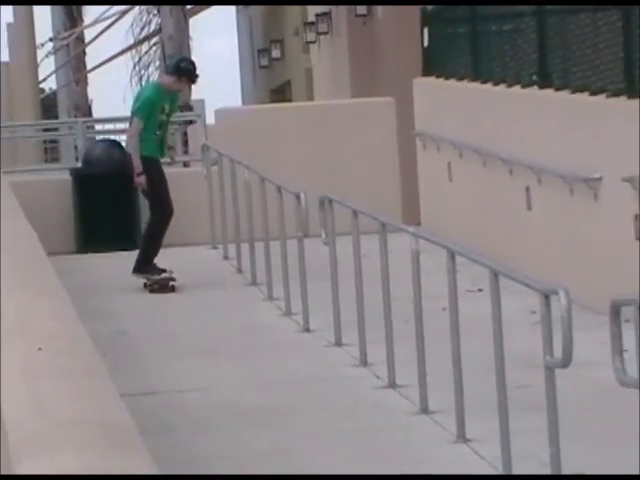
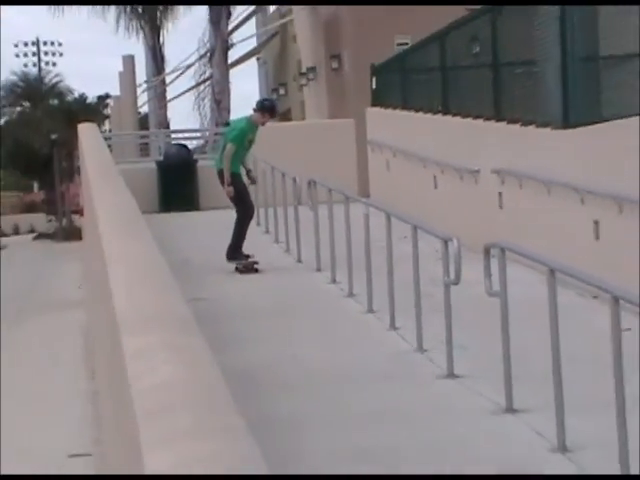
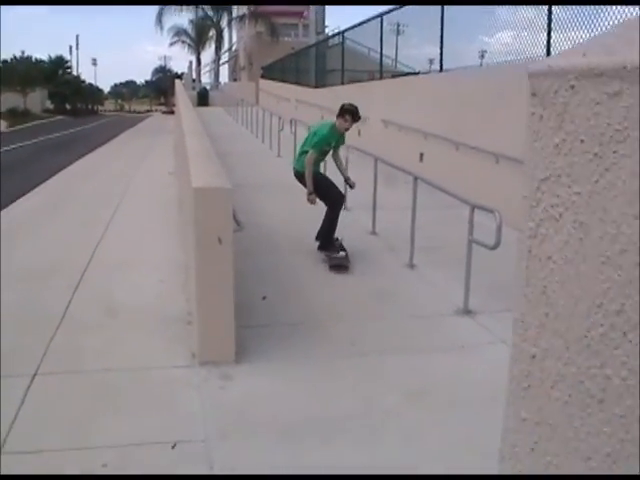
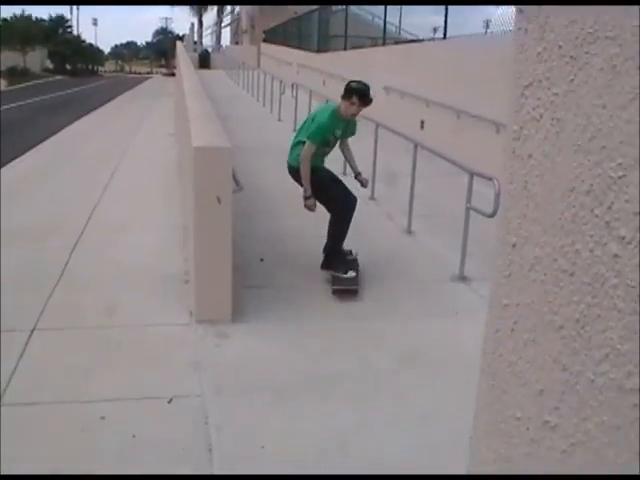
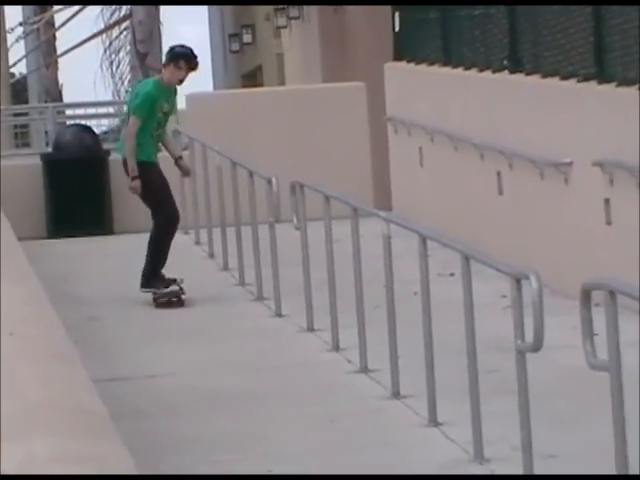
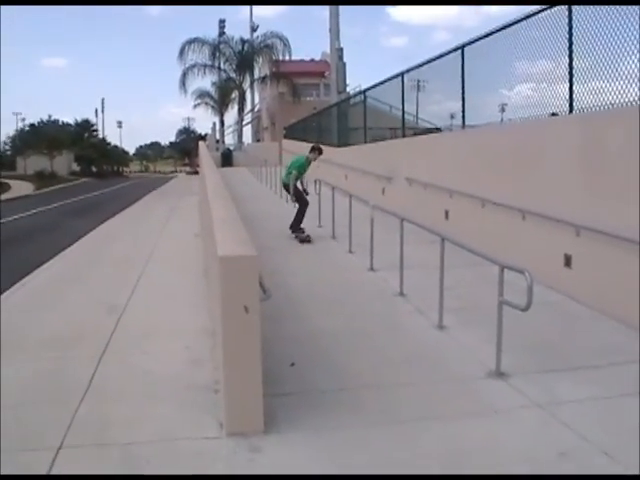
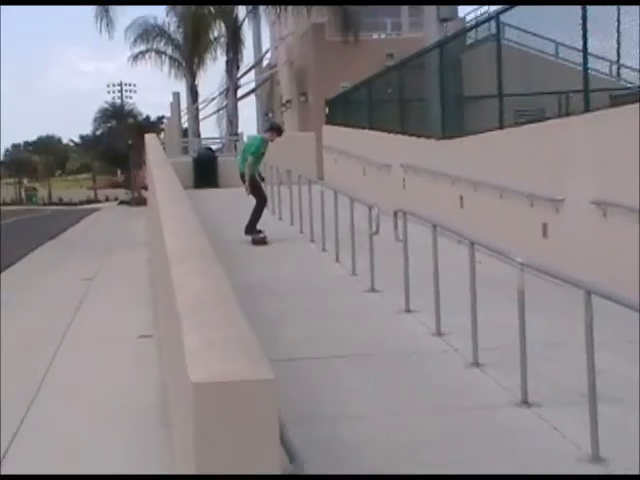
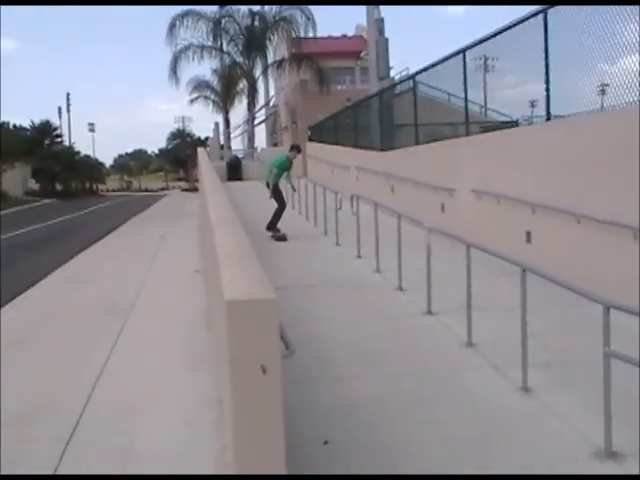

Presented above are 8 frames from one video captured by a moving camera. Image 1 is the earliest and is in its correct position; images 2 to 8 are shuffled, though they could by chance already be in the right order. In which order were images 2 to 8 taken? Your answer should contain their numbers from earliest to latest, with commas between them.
5, 2, 7, 8, 6, 3, 4
